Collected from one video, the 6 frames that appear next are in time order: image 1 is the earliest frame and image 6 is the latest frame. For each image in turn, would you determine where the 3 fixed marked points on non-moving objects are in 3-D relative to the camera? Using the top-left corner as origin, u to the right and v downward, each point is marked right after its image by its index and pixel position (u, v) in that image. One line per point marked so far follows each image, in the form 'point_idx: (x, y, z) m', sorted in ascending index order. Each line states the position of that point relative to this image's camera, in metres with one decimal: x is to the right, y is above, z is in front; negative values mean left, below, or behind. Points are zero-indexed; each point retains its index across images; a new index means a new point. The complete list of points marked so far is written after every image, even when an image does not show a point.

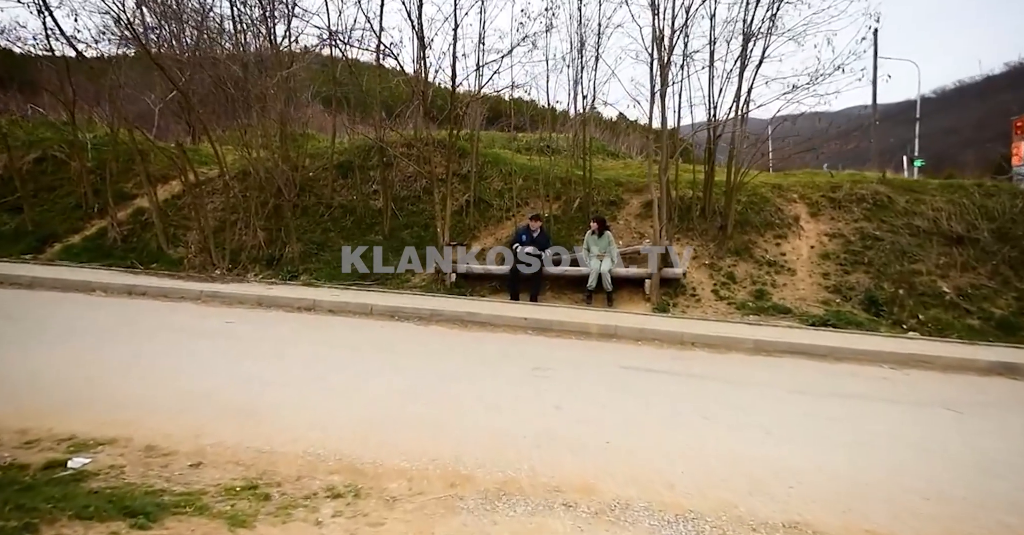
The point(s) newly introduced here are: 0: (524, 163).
0: (+0.4, +2.9, +13.9) m
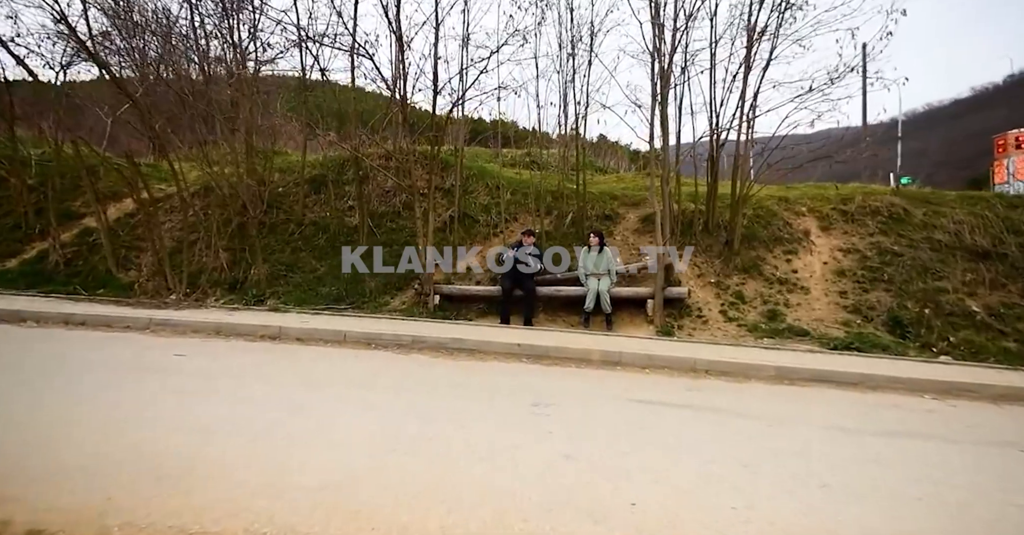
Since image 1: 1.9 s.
0: (0.0, +2.4, +13.1) m
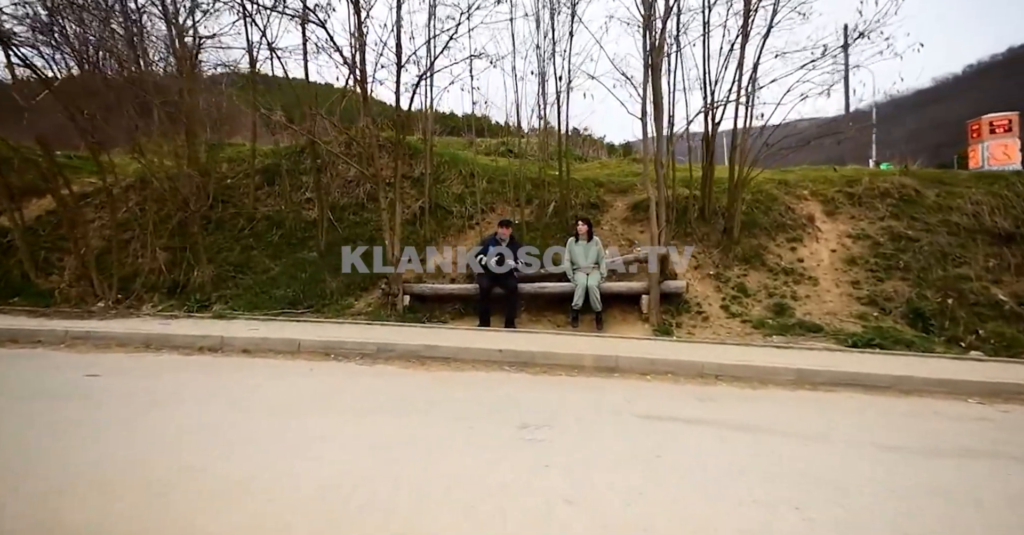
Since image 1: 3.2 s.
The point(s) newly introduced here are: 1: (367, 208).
0: (-0.5, +2.5, +12.0) m
1: (-3.1, +1.3, +11.0) m
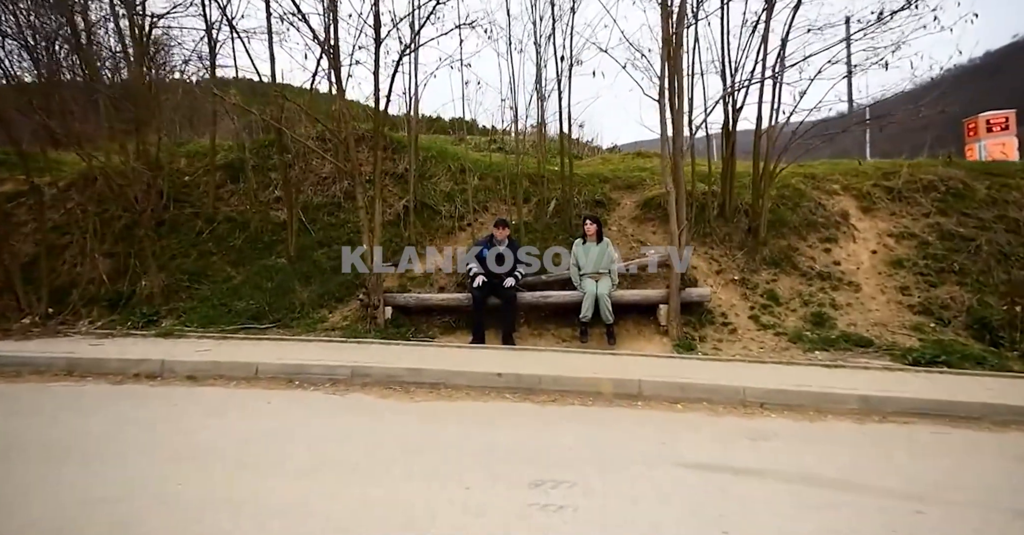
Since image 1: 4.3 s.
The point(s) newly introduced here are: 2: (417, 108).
0: (-0.7, +2.3, +10.9) m
1: (-3.2, +1.2, +9.8) m
2: (-1.7, +2.8, +8.9) m
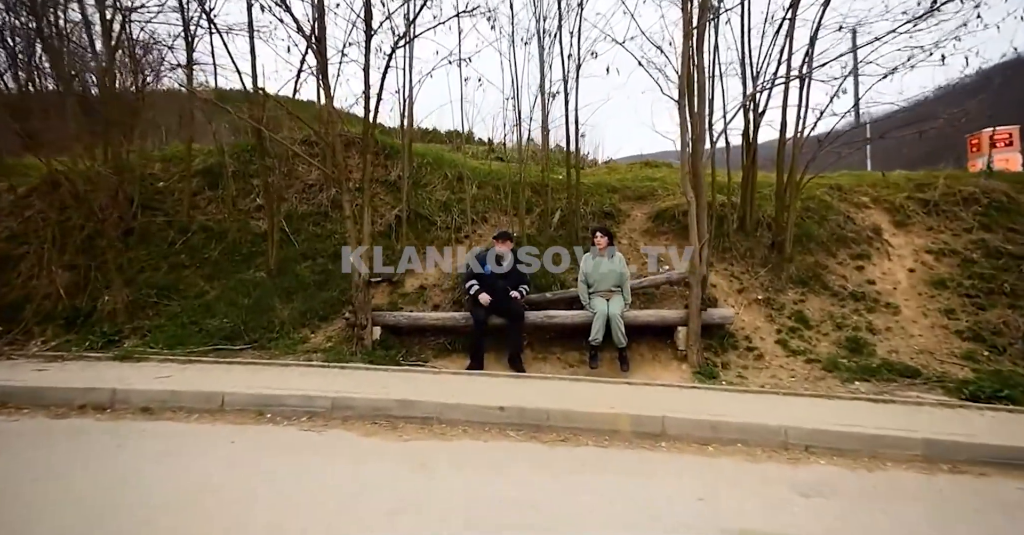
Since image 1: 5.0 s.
0: (-0.7, +2.0, +10.3) m
1: (-3.2, +0.9, +9.1) m
2: (-1.6, +2.5, +8.2) m
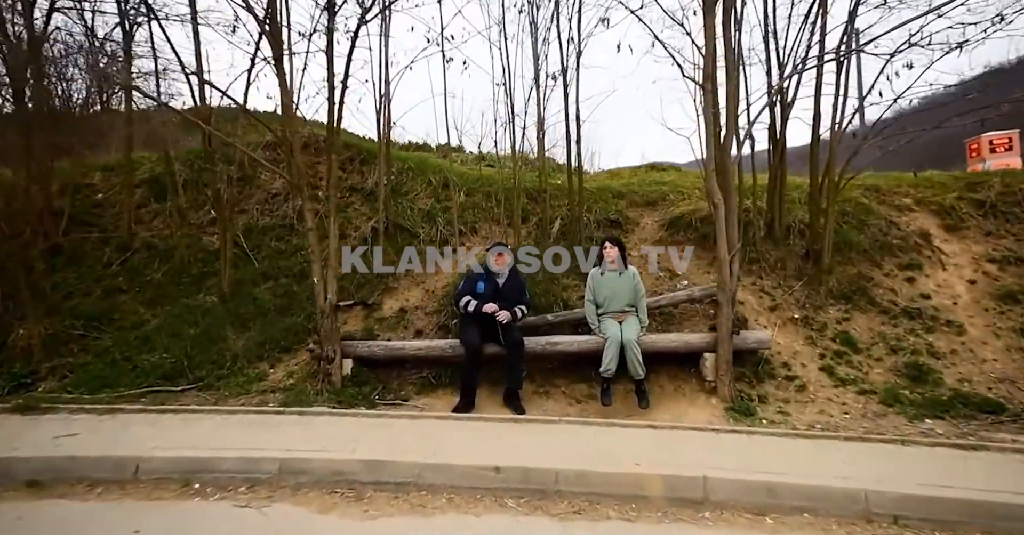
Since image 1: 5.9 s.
0: (-0.8, +1.7, +9.3) m
1: (-3.4, +0.6, +8.0) m
2: (-1.8, +2.3, +7.2) m
